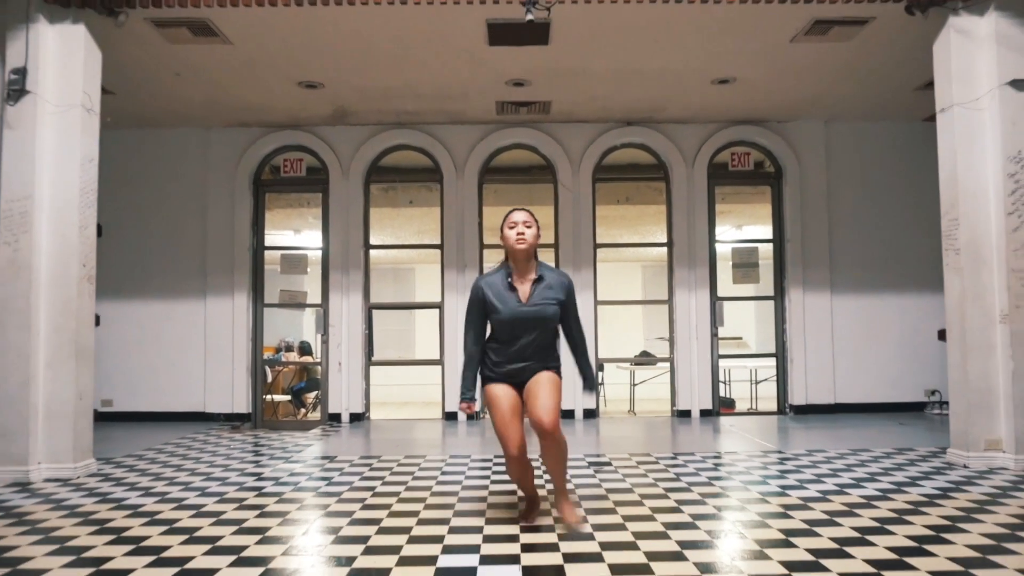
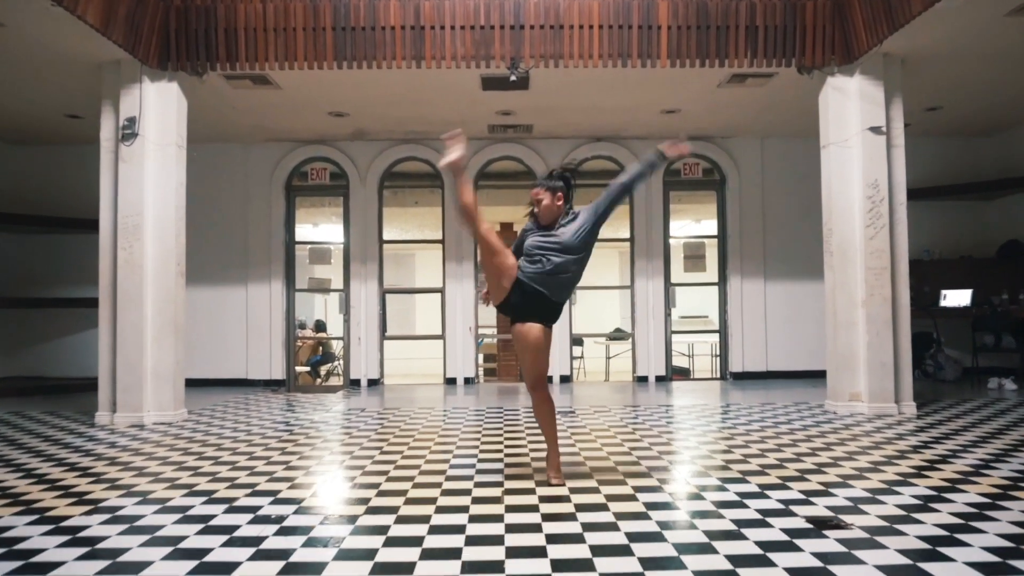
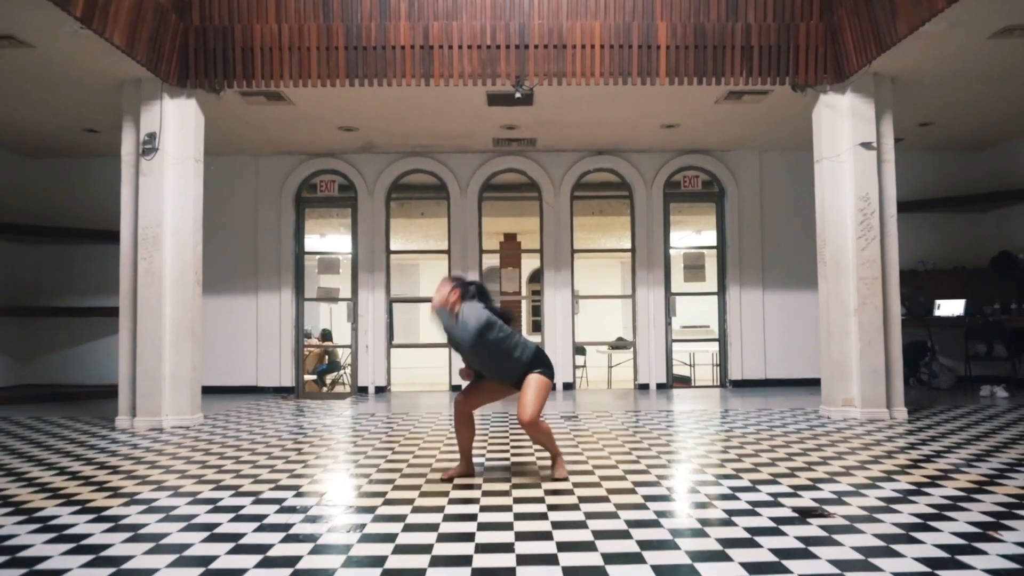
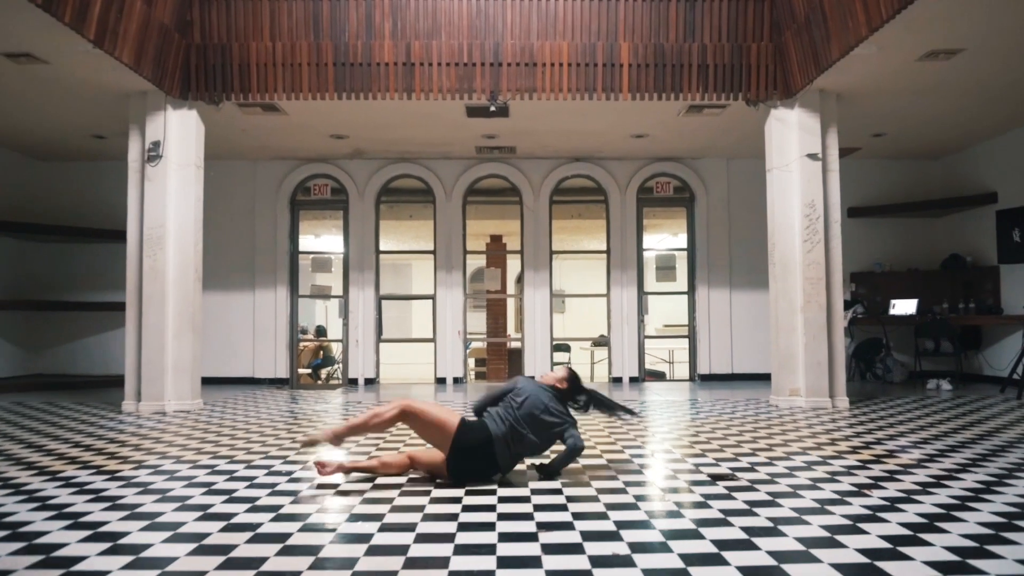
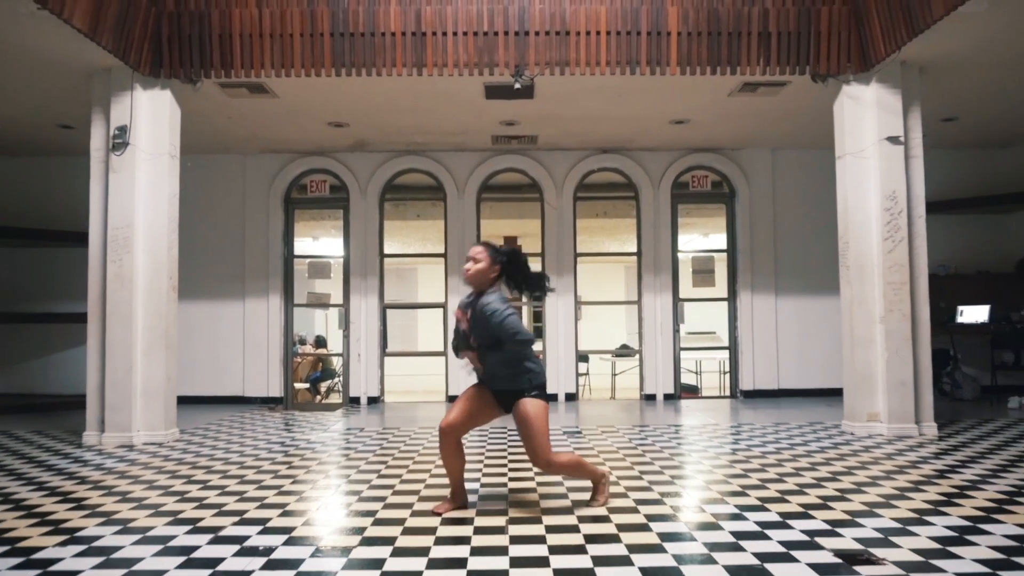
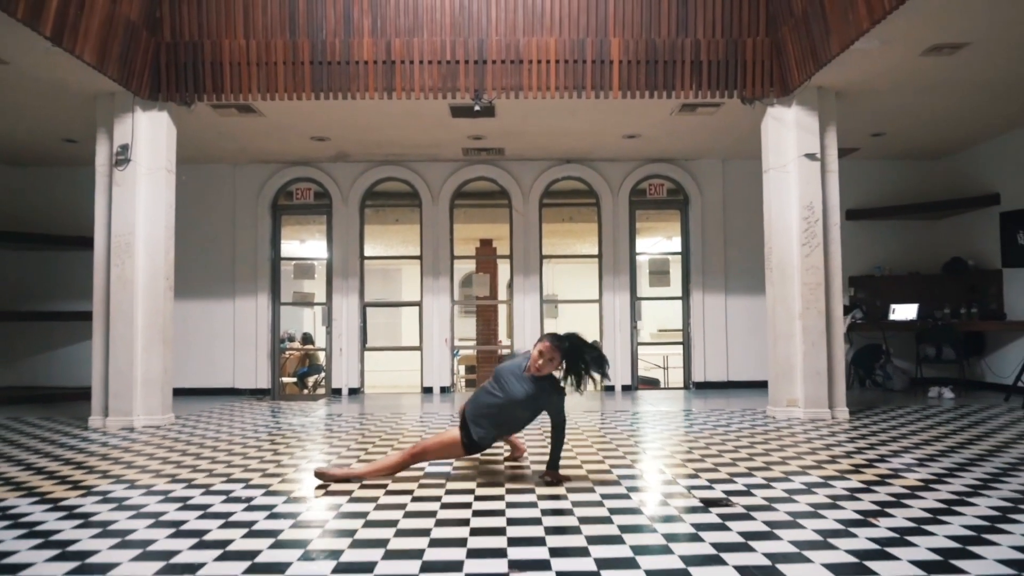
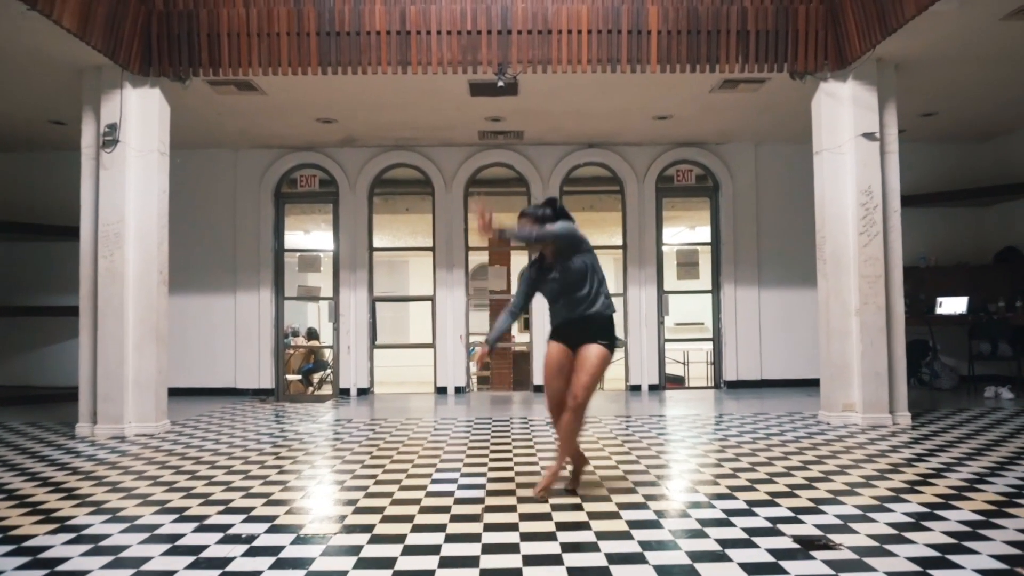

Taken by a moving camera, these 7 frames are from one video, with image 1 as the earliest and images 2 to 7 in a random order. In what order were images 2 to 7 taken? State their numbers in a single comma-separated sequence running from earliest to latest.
5, 3, 2, 7, 6, 4
